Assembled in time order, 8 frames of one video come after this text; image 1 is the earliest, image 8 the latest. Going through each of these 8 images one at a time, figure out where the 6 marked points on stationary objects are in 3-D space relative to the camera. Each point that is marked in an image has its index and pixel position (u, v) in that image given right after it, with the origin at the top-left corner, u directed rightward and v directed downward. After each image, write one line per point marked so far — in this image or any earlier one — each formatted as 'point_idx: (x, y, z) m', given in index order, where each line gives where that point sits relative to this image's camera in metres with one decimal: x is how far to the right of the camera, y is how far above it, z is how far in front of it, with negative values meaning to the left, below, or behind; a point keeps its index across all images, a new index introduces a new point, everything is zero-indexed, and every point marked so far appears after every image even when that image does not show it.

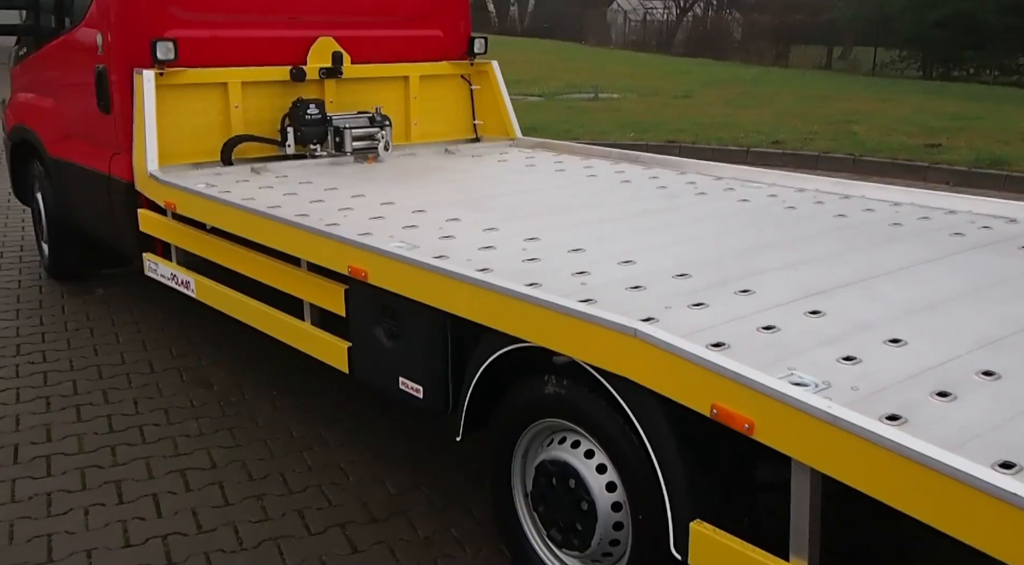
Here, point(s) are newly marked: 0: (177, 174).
0: (-1.8, +0.6, +4.5) m
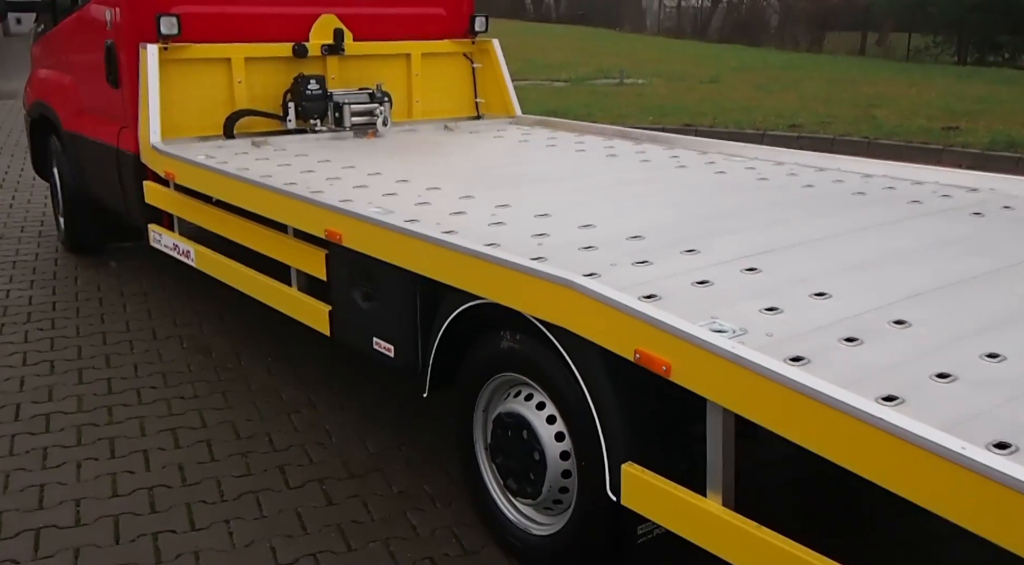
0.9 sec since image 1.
0: (-1.8, +0.7, +4.7) m
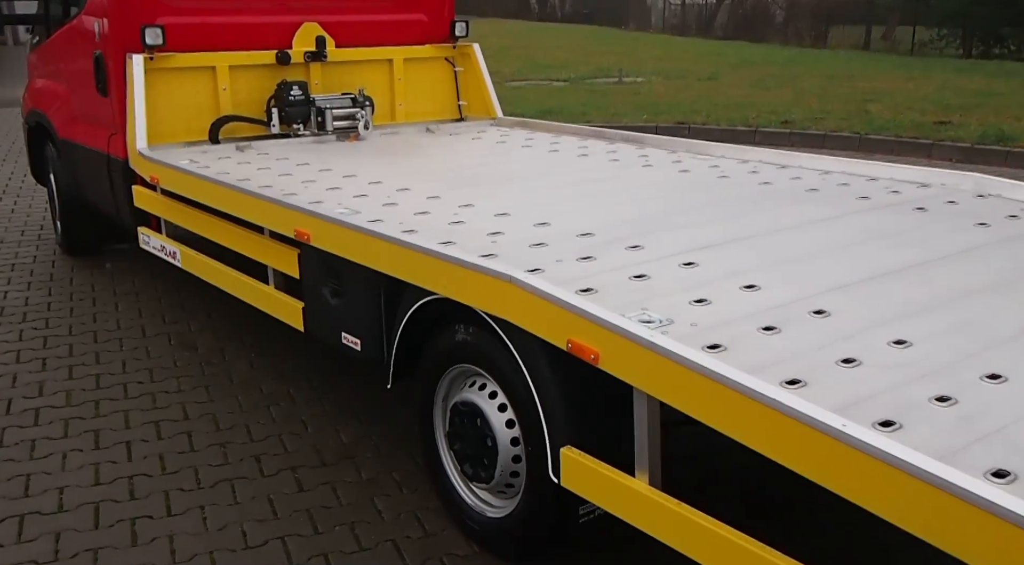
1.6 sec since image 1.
0: (-2.0, +0.7, +4.9) m
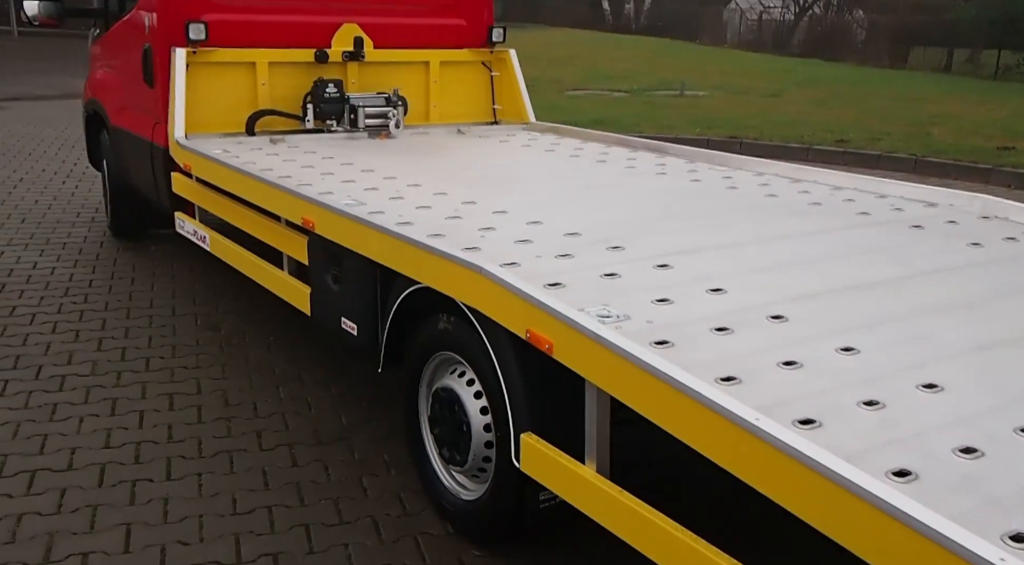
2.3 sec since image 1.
0: (-1.8, +0.8, +5.1) m
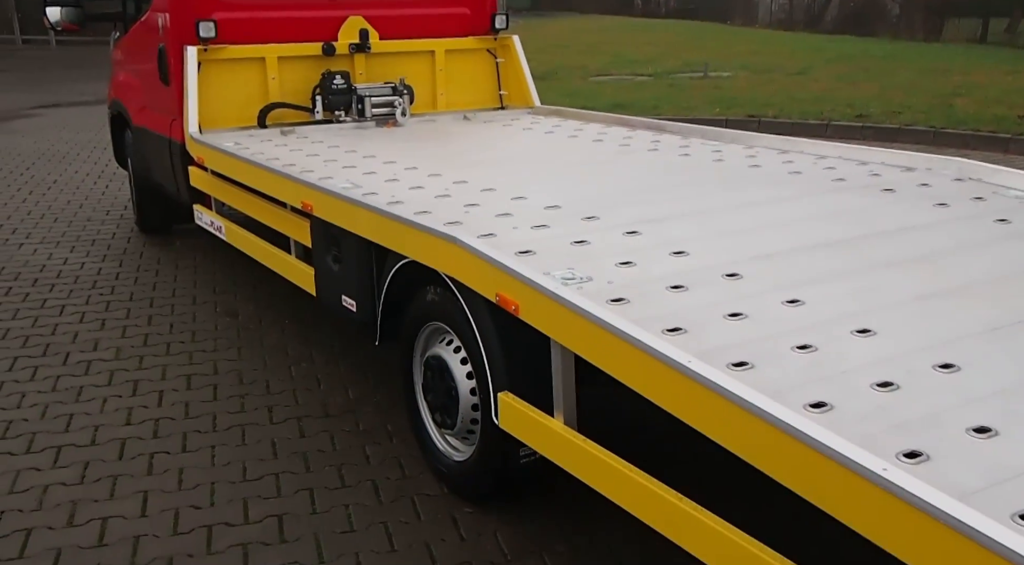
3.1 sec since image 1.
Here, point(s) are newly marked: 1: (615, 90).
0: (-1.8, +0.9, +5.3) m
1: (+1.9, +3.5, +15.8) m
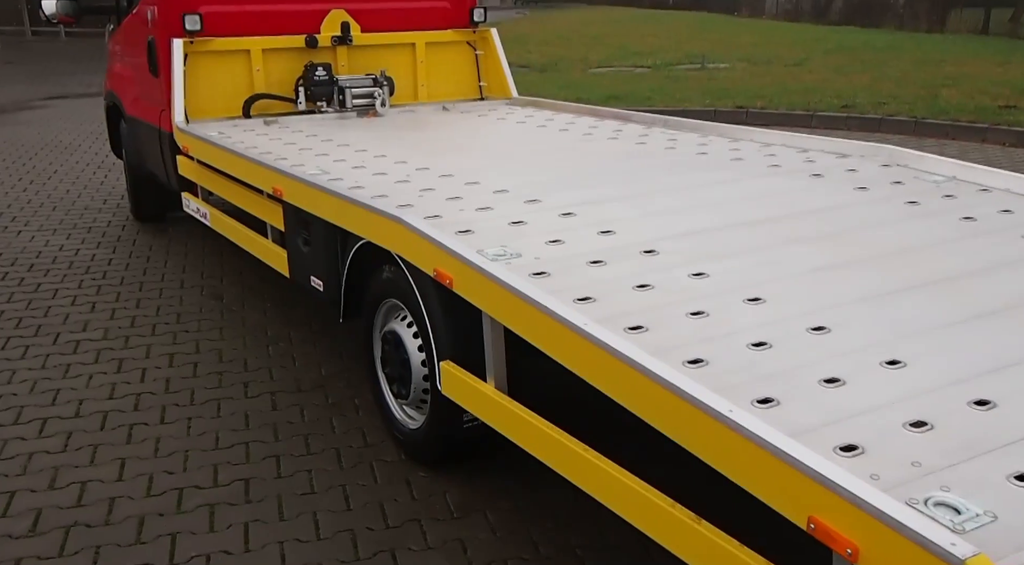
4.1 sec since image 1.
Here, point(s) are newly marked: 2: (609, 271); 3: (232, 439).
0: (-2.0, +1.0, +5.6) m
1: (+1.8, +3.7, +16.0) m
2: (+0.3, 0.0, +2.7) m
3: (-1.2, -0.7, +3.8) m
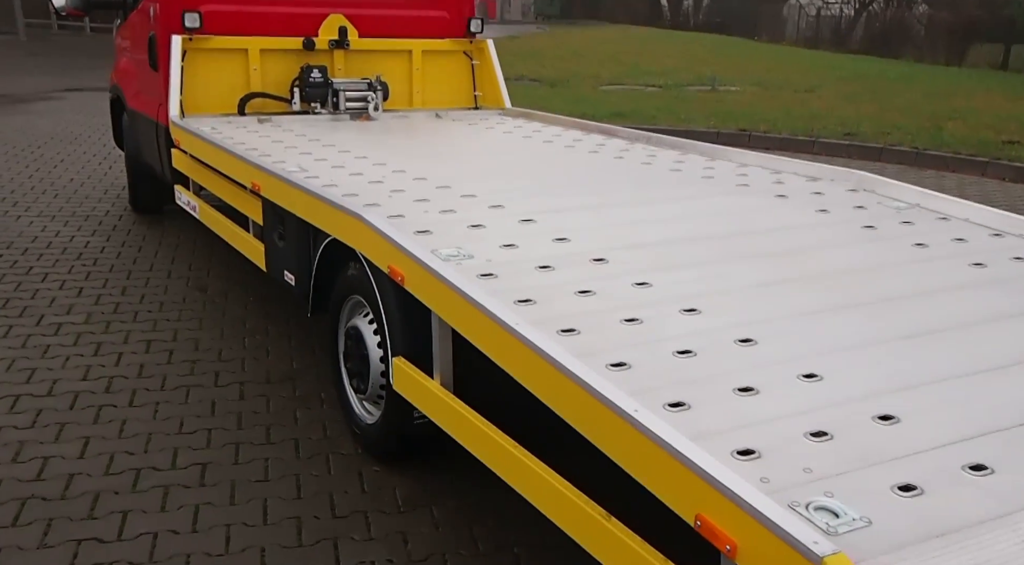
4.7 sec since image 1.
0: (-2.1, +1.1, +5.7) m
1: (+2.0, +3.4, +16.1) m
2: (+0.1, 0.0, +2.7) m
3: (-1.4, -0.6, +3.9) m
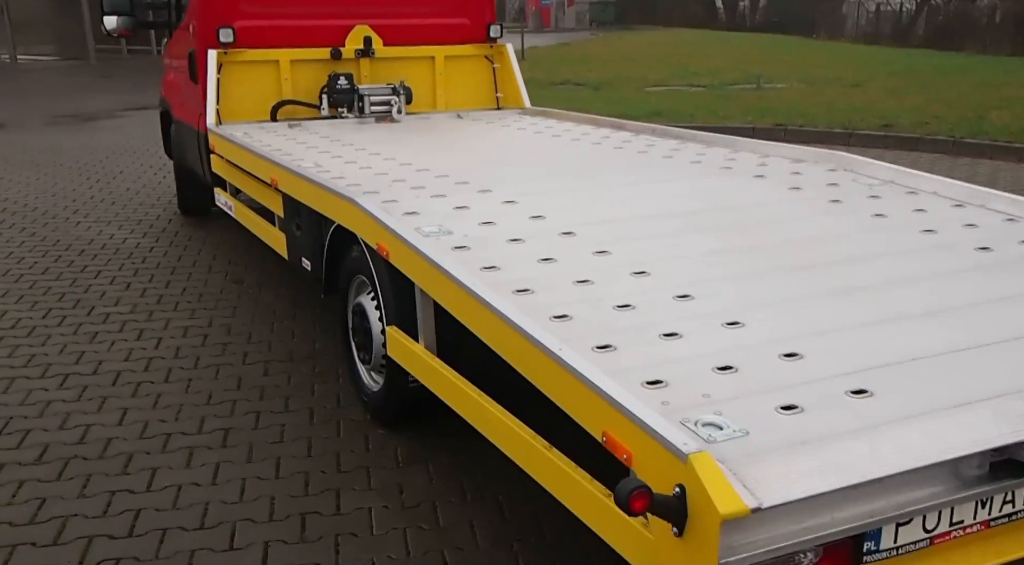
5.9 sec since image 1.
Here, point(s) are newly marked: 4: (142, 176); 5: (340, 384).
0: (-2.0, +1.1, +6.1) m
1: (+2.7, +3.4, +16.2) m
2: (0.0, +0.1, +3.0) m
3: (-1.4, -0.6, +4.2) m
4: (-4.5, +1.3, +10.5) m
5: (-0.9, -0.5, +4.3) m
